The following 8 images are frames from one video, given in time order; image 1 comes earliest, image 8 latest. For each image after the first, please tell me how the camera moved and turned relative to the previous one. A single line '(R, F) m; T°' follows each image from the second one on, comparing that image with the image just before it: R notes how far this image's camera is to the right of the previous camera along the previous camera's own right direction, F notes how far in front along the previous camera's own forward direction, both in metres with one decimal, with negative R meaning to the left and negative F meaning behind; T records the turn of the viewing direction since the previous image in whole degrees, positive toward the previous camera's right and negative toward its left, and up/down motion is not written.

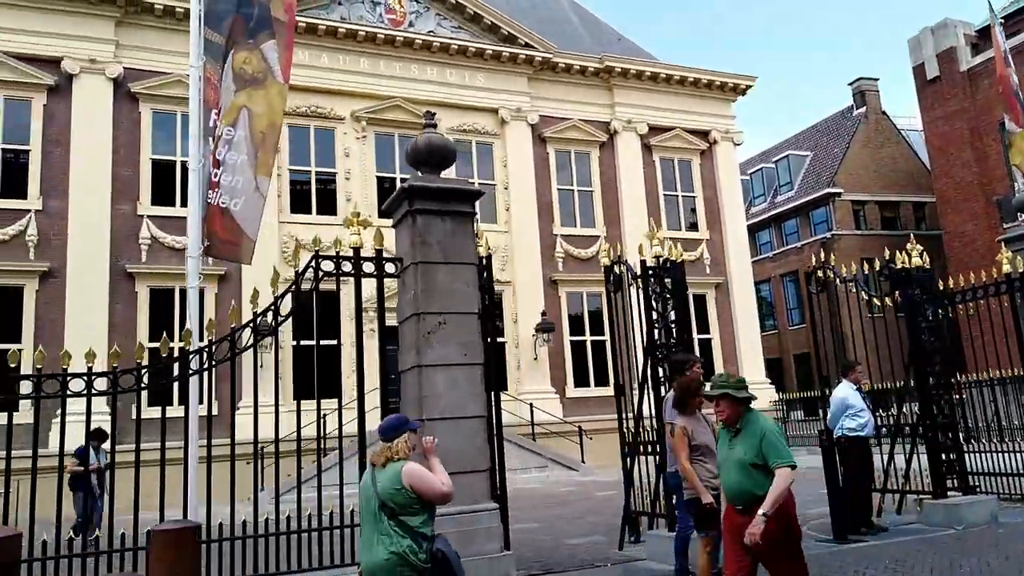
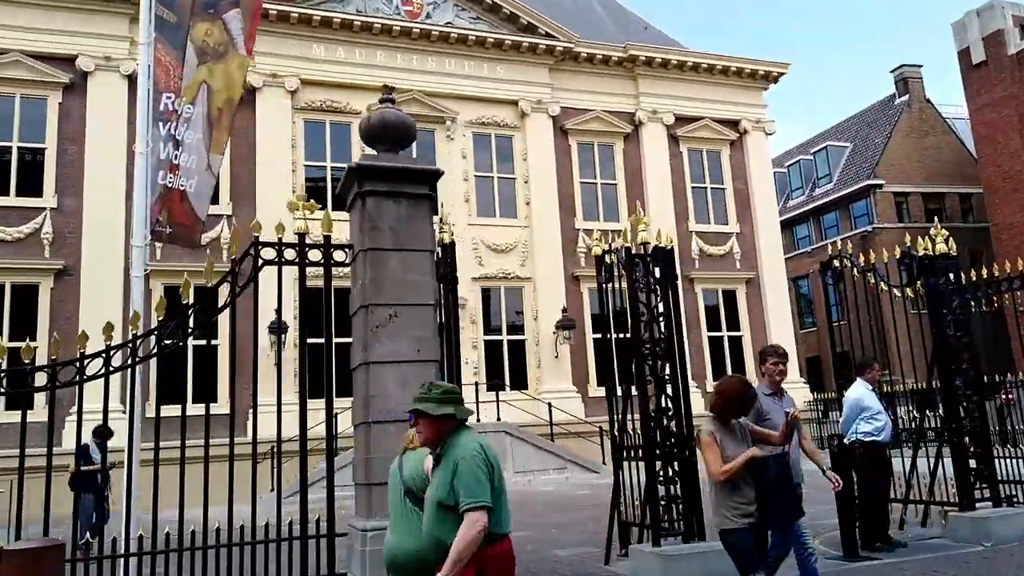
(+0.5, +0.5) m; -3°
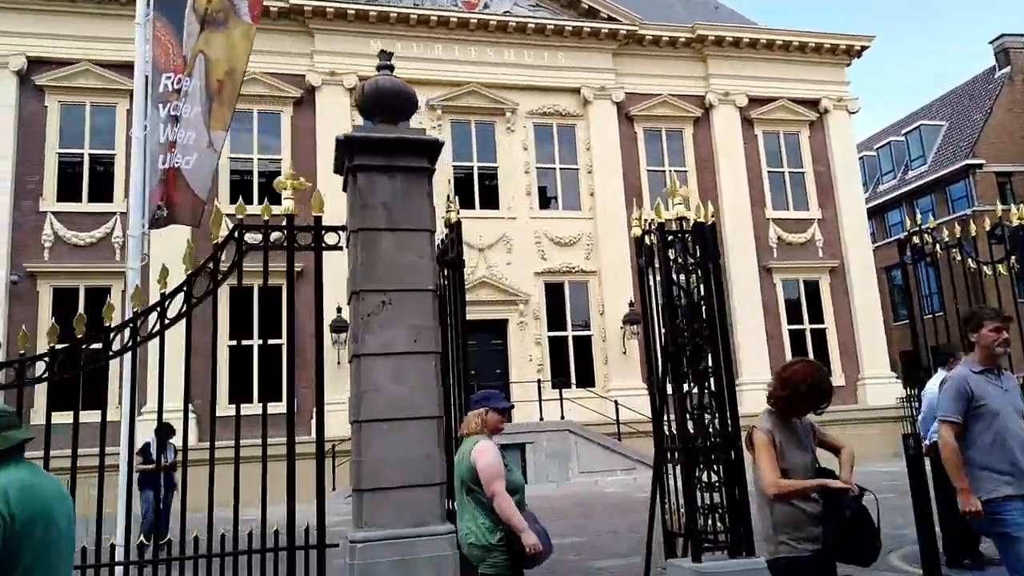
(+0.4, +0.6) m; -6°
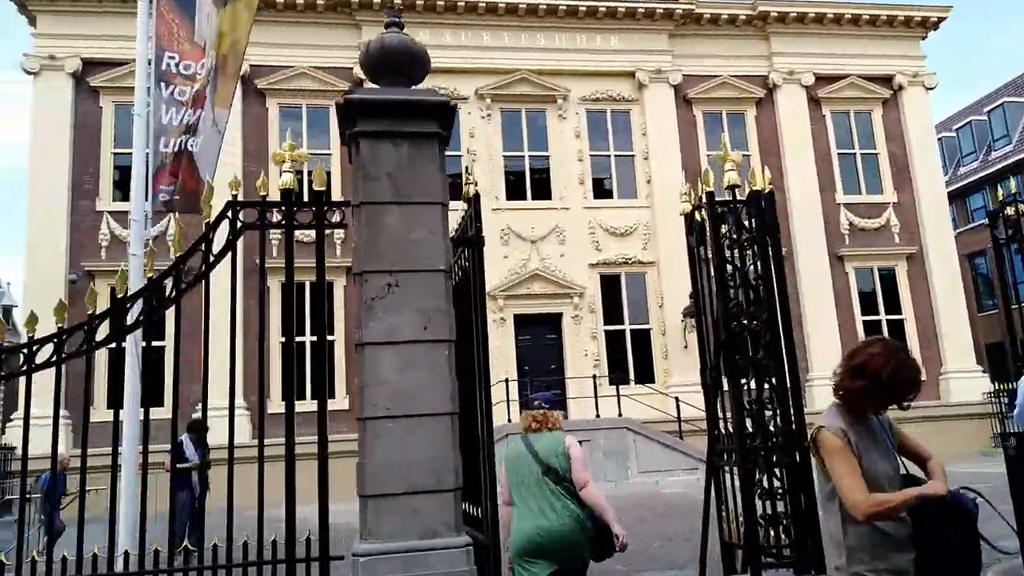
(+0.2, +0.6) m; -5°
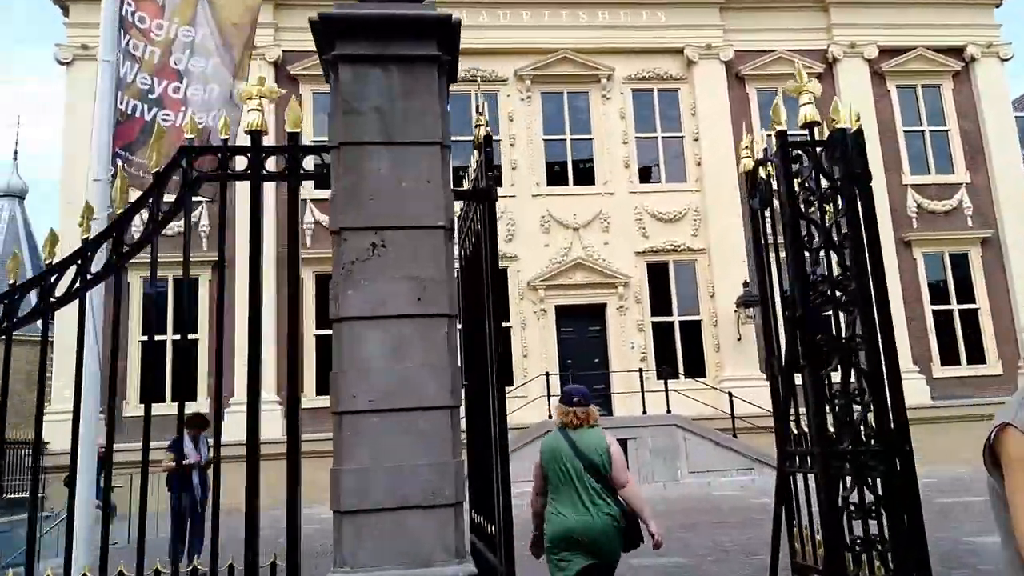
(+0.1, +0.8) m; -3°
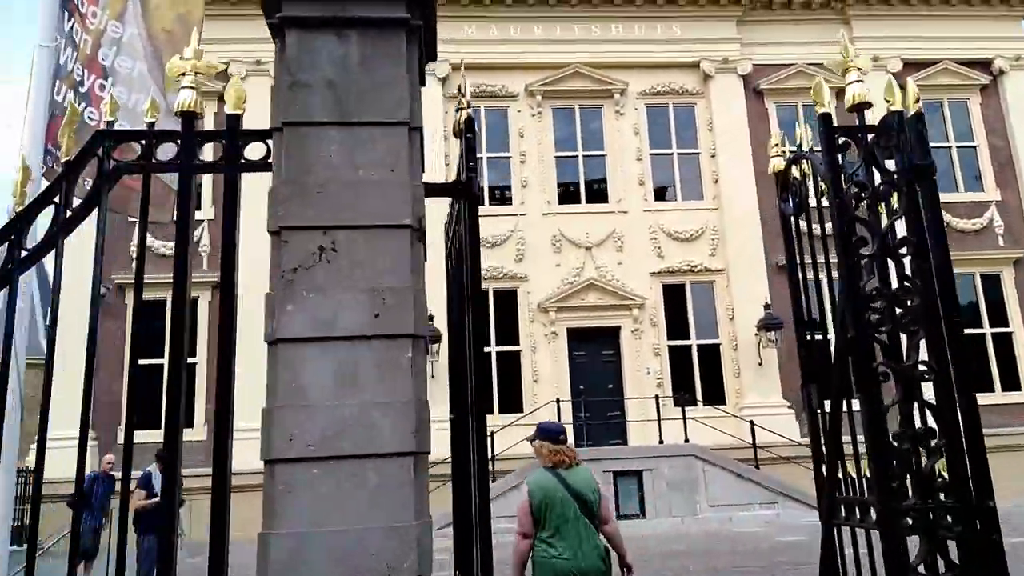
(+0.1, +0.6) m; -1°
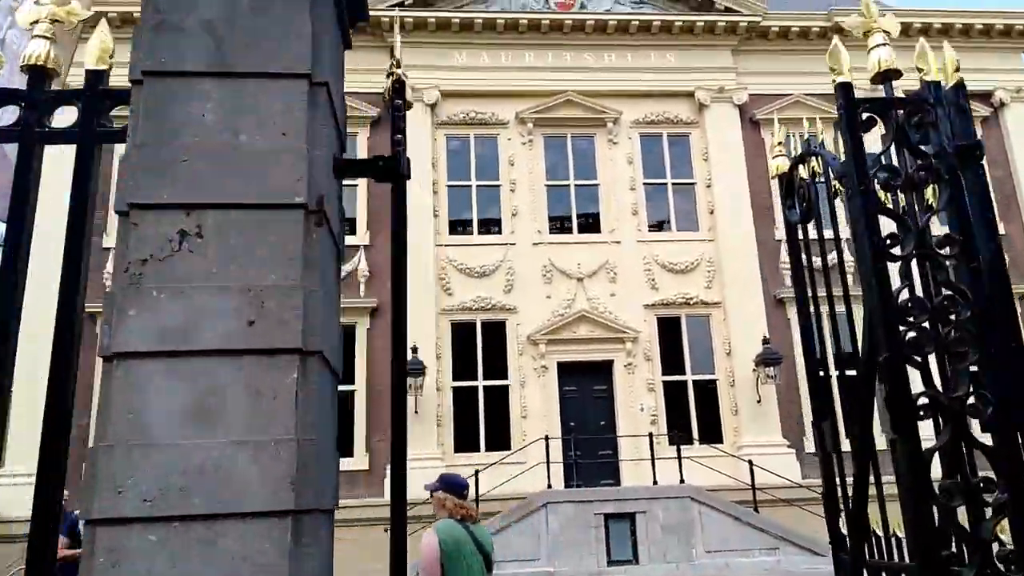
(+0.2, +0.6) m; 0°
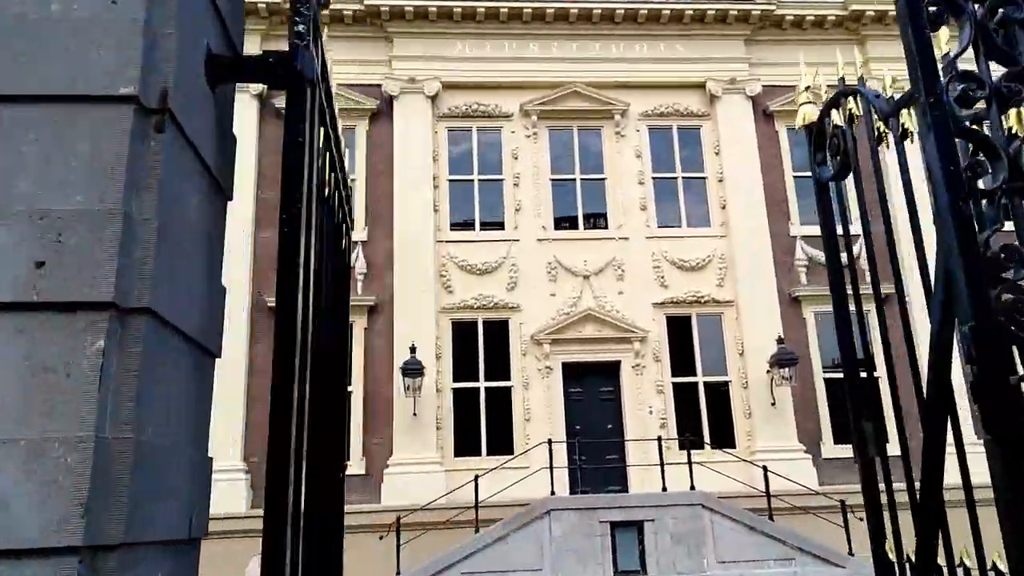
(+0.1, +0.6) m; -1°
